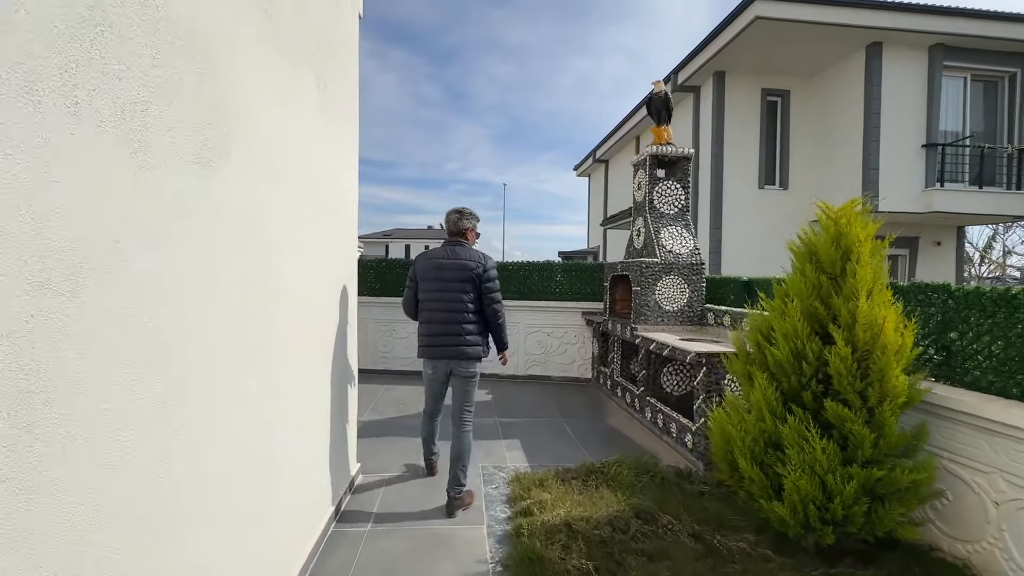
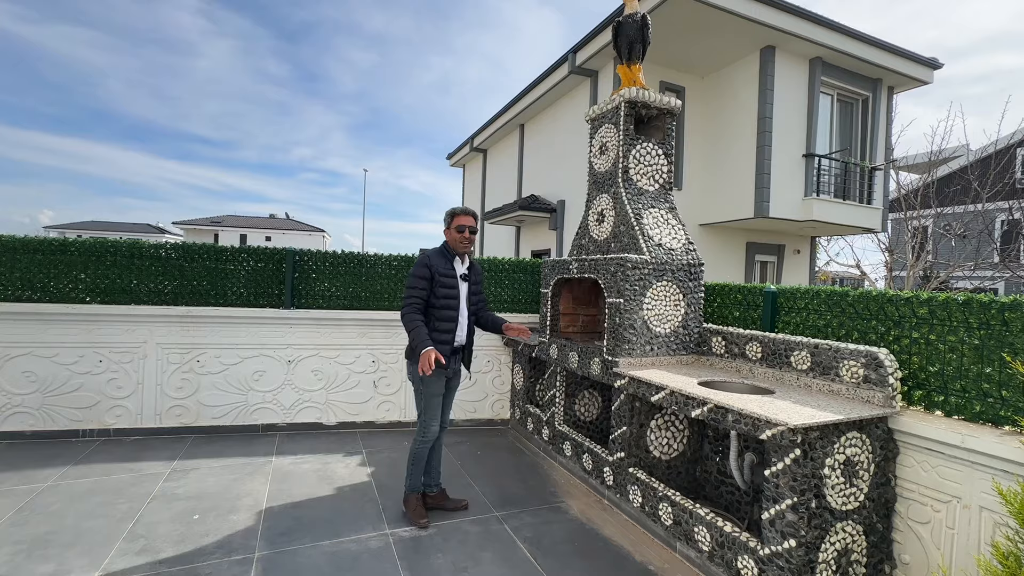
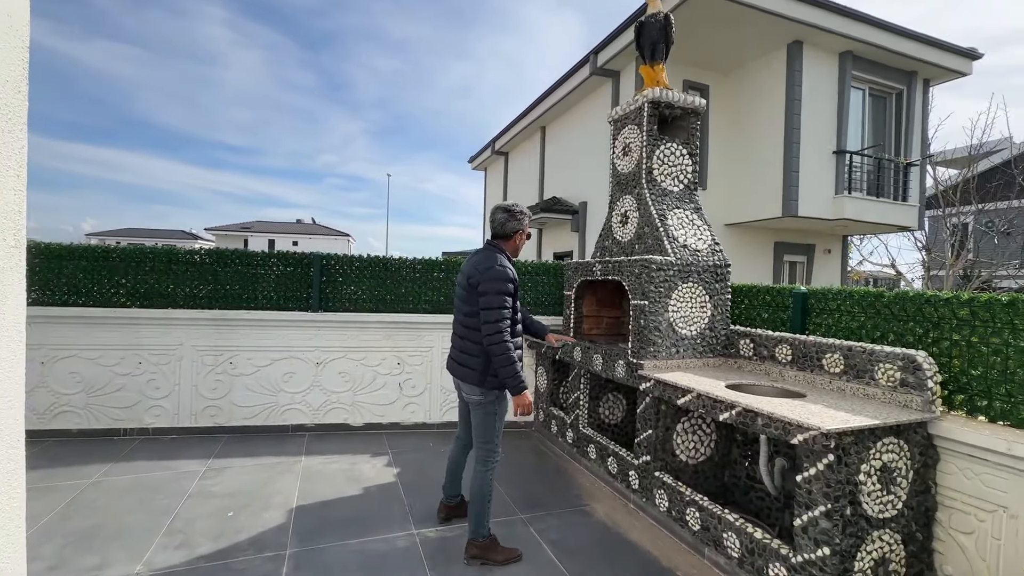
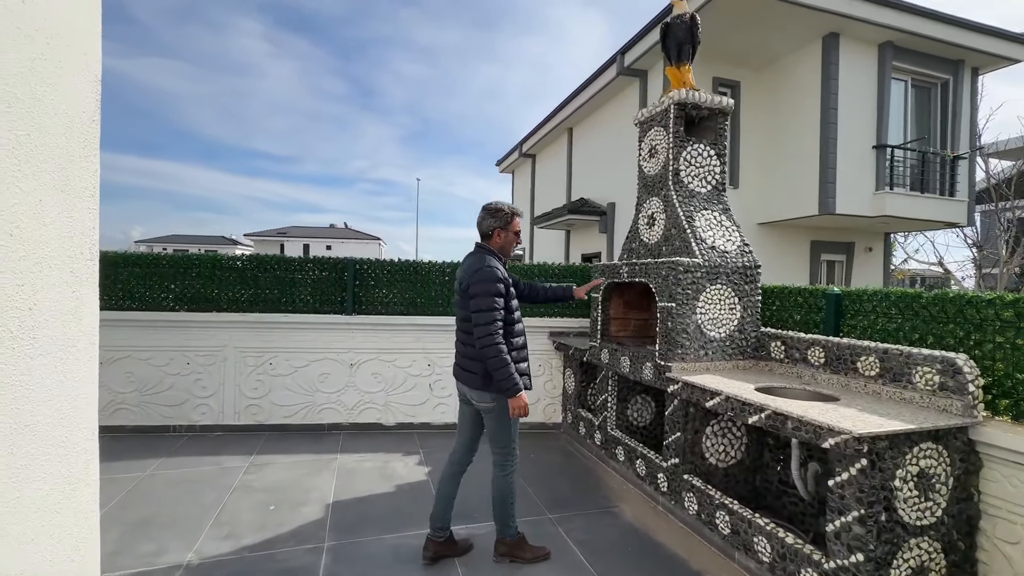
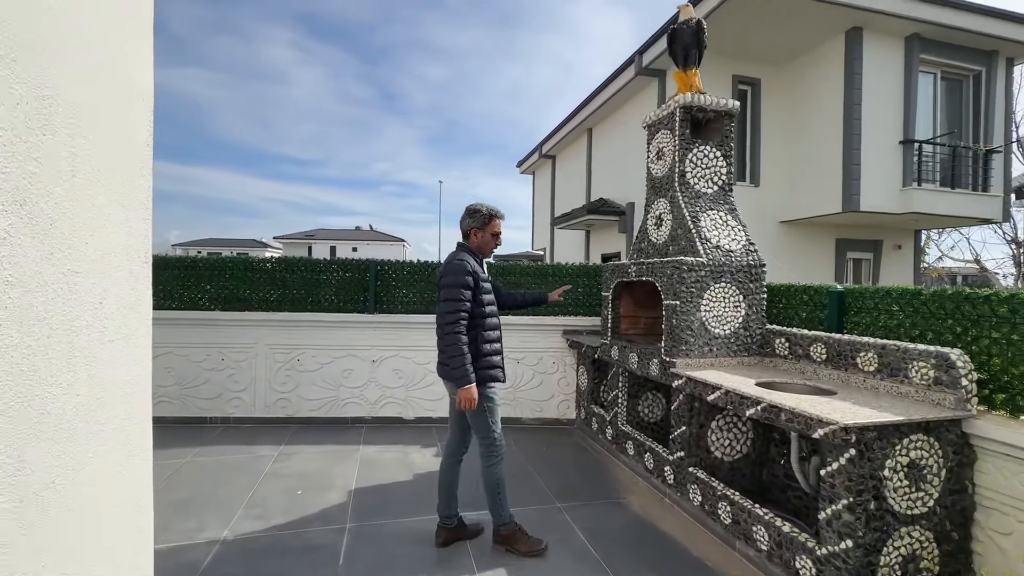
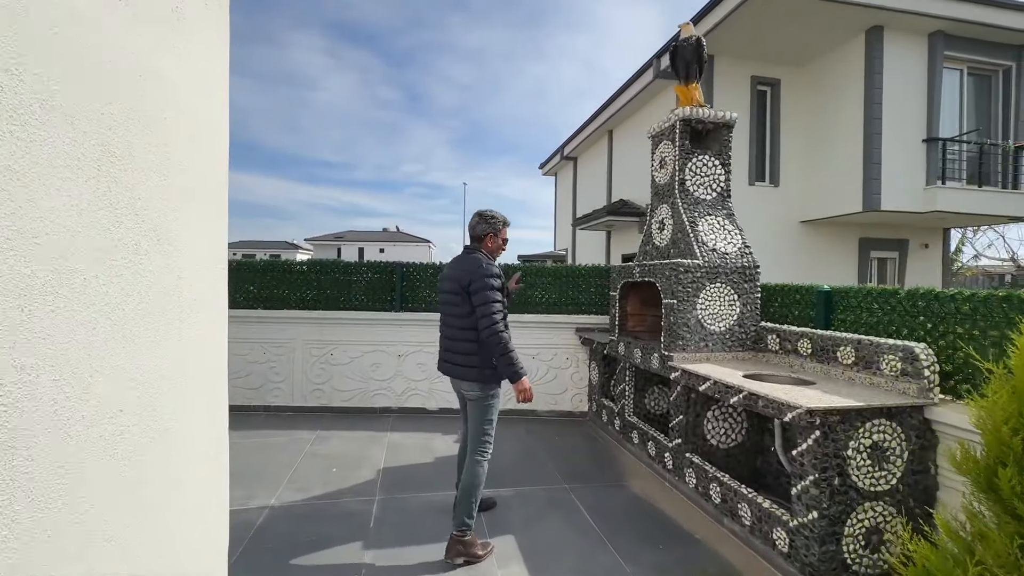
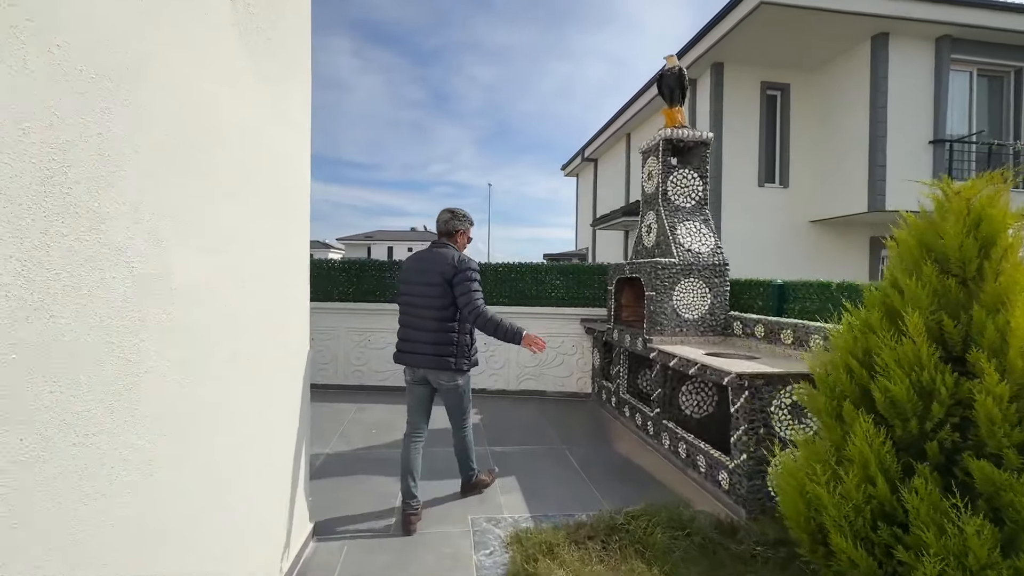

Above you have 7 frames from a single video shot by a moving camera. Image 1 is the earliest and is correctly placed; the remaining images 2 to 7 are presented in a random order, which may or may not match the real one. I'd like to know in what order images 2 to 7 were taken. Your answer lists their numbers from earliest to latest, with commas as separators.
7, 6, 5, 4, 3, 2
